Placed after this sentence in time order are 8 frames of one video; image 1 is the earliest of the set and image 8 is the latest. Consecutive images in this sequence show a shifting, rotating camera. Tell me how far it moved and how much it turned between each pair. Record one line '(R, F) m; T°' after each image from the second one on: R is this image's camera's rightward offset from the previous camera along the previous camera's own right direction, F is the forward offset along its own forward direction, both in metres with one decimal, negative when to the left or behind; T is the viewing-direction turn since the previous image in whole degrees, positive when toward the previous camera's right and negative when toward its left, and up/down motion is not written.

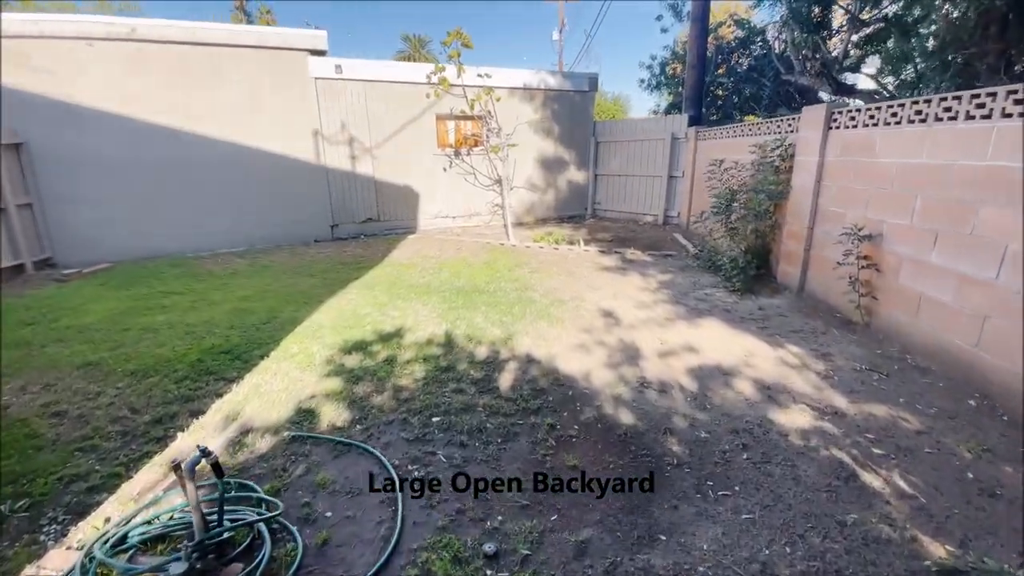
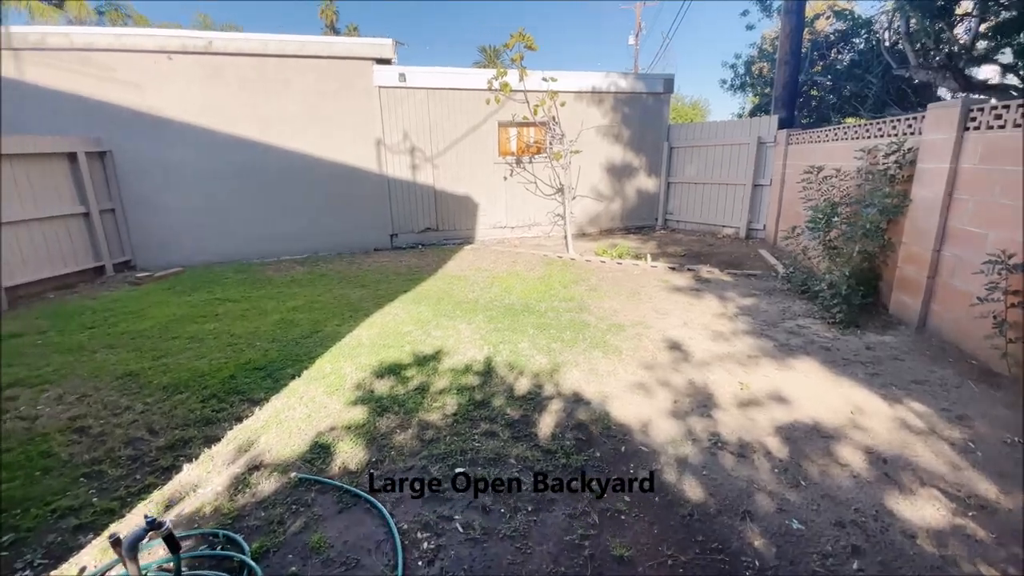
(+0.1, +0.4) m; -8°
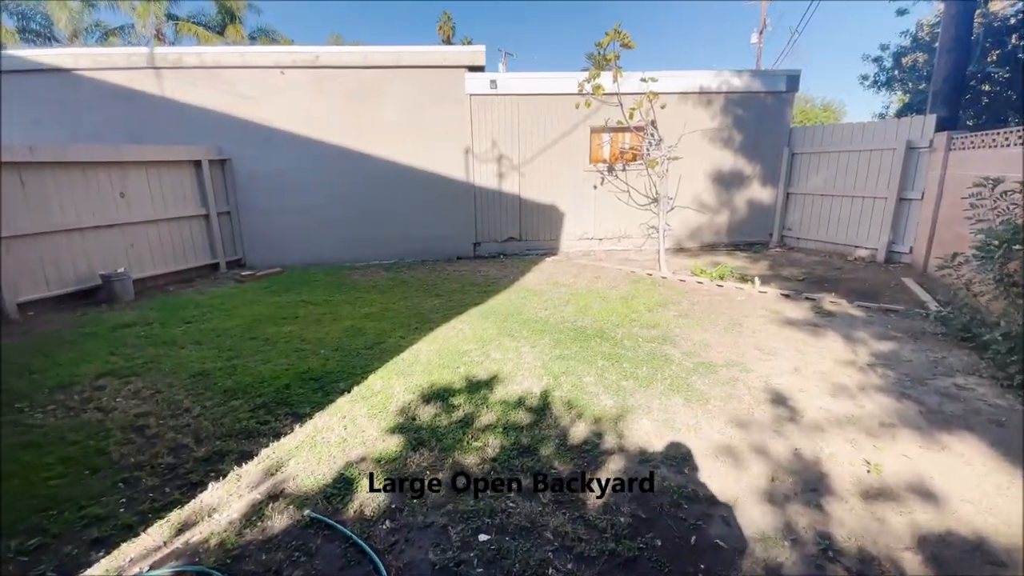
(+0.2, +0.4) m; -12°
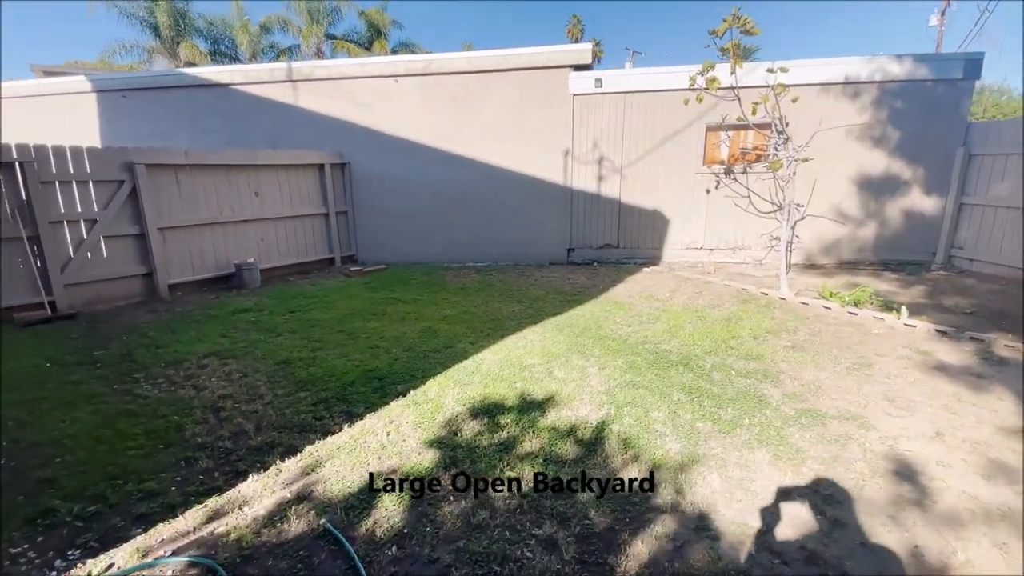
(+0.3, +0.3) m; -14°
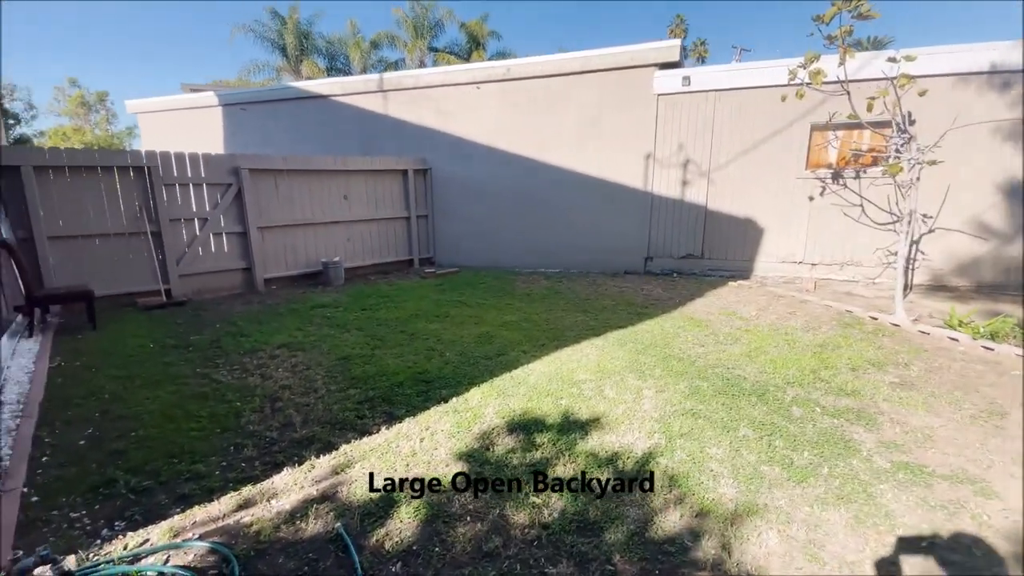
(+0.2, +0.2) m; -11°
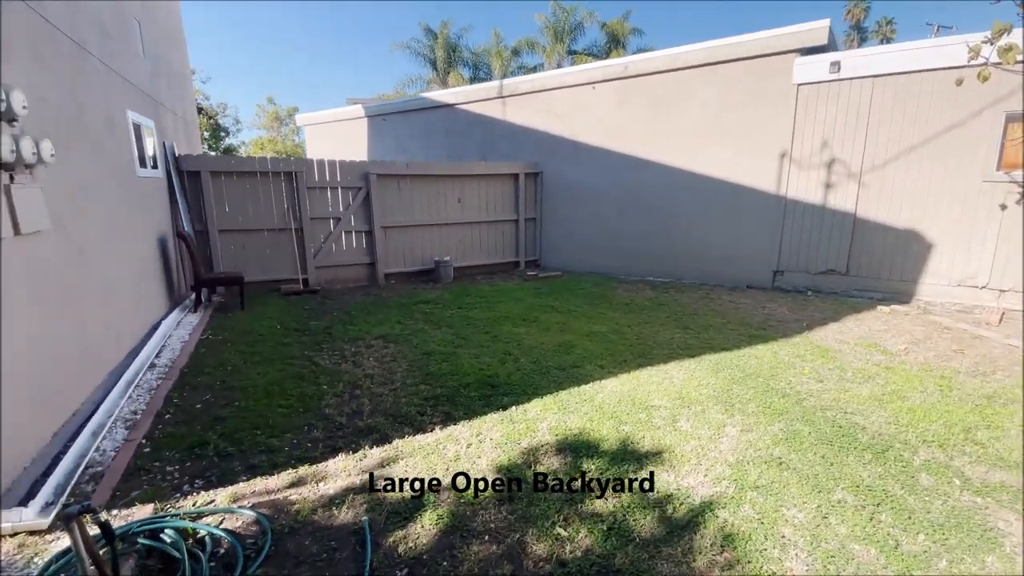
(+0.4, +0.2) m; -16°
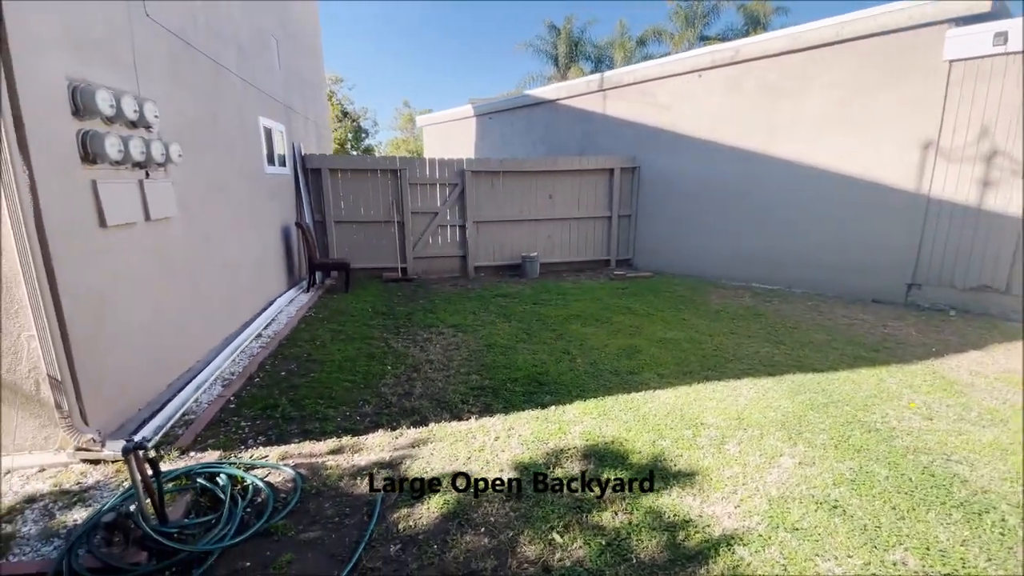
(+0.4, +0.1) m; -14°
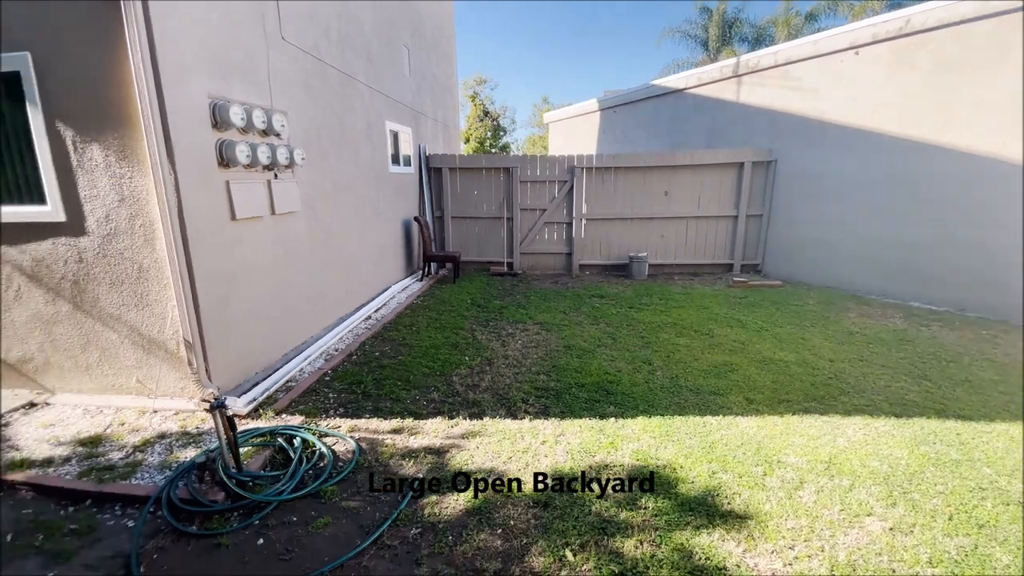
(+0.4, +0.1) m; -16°
